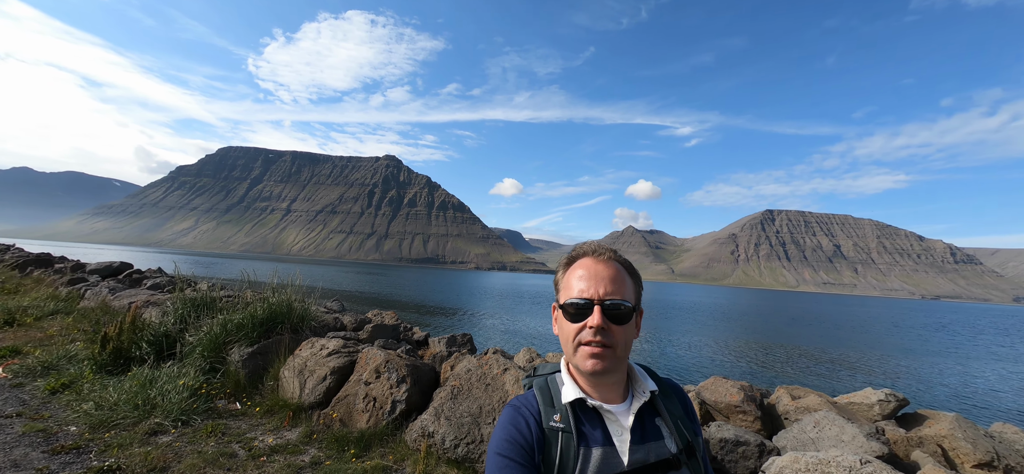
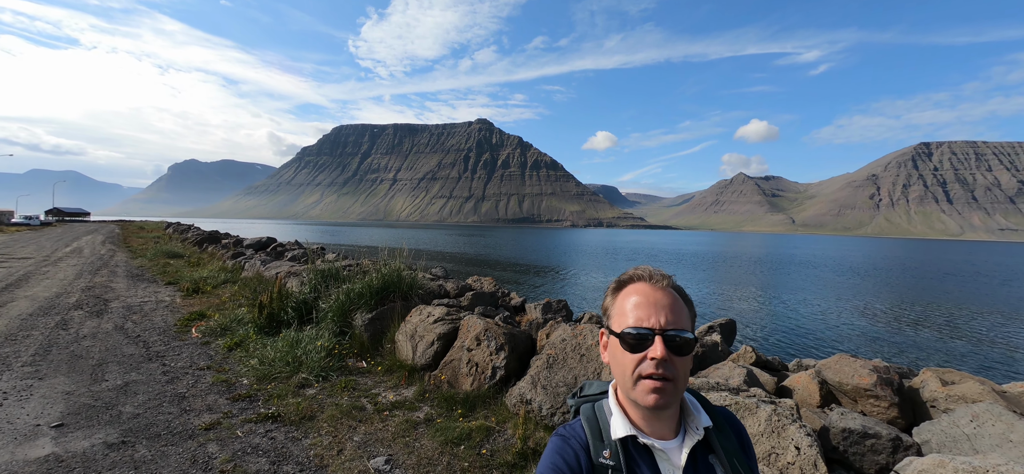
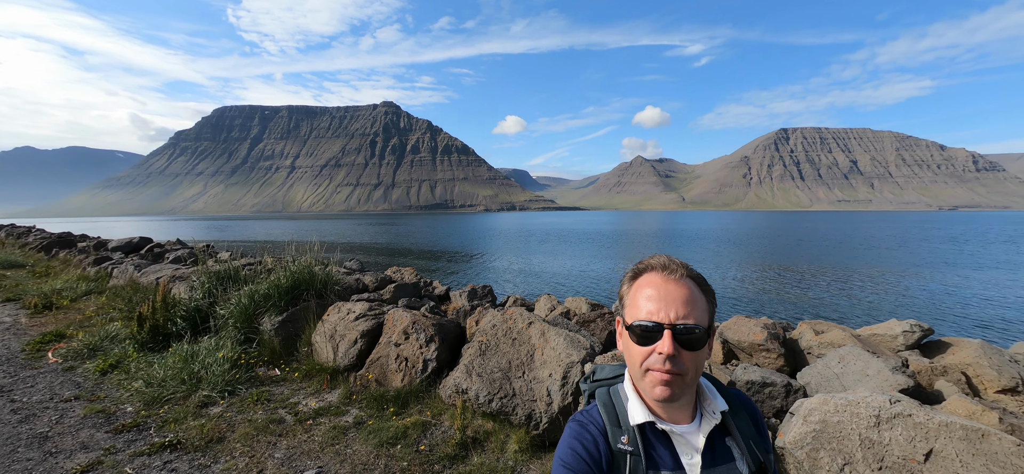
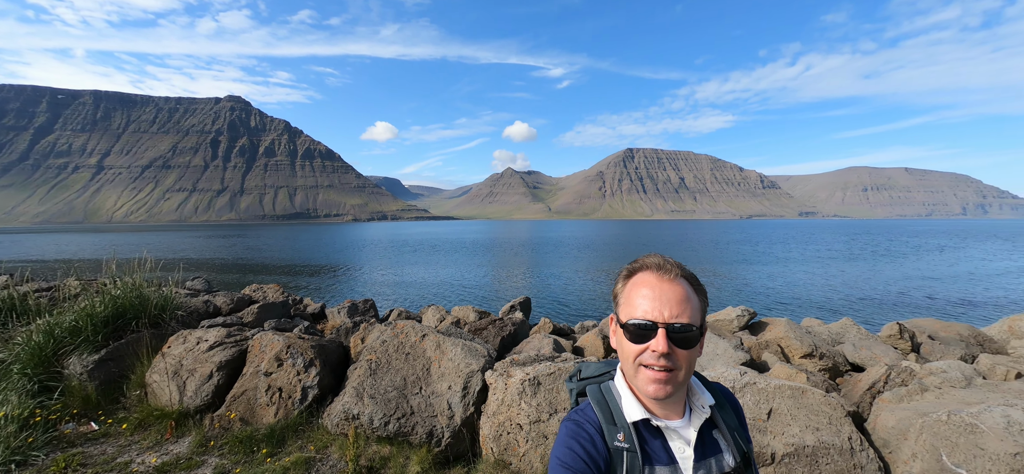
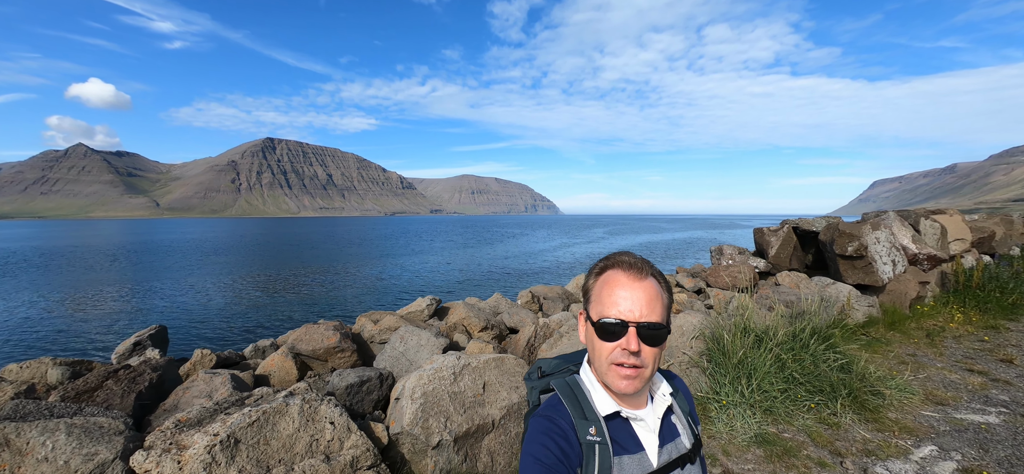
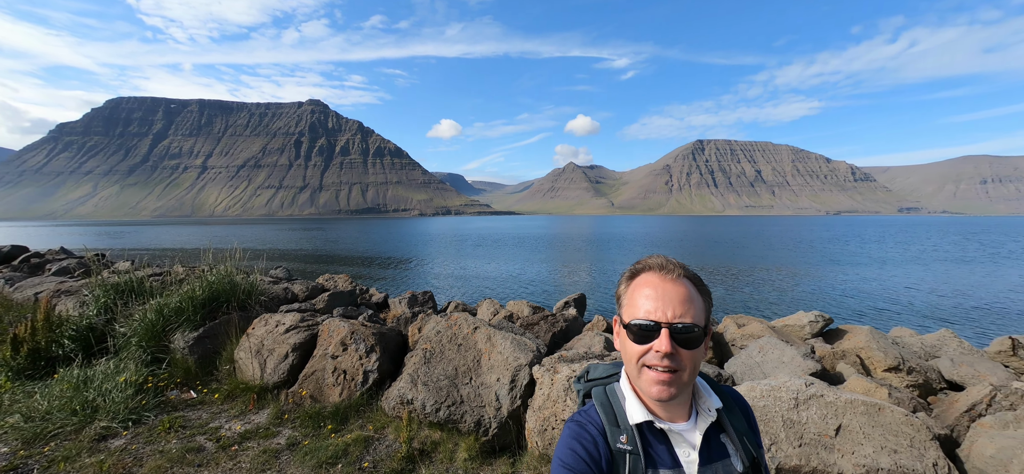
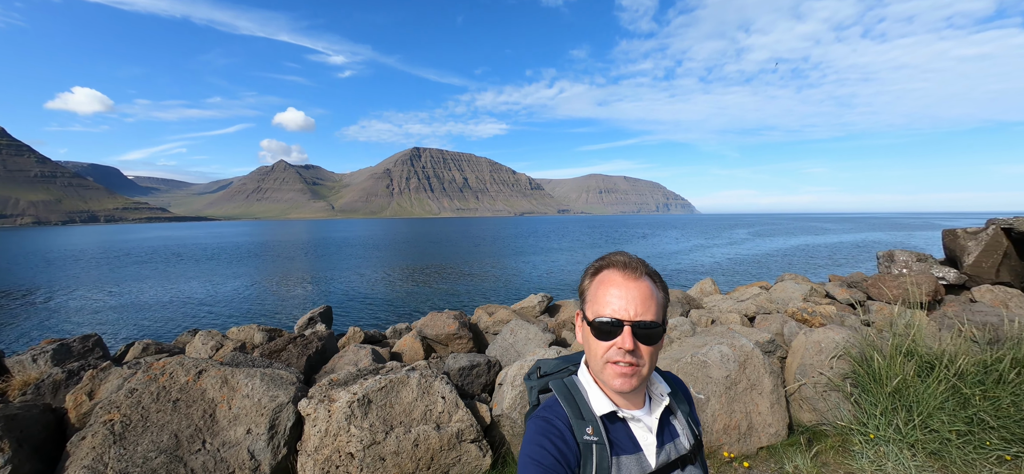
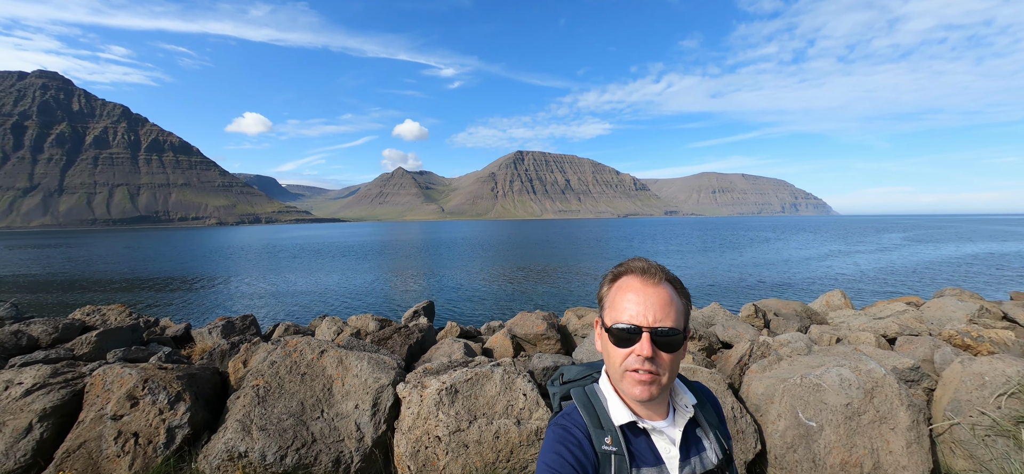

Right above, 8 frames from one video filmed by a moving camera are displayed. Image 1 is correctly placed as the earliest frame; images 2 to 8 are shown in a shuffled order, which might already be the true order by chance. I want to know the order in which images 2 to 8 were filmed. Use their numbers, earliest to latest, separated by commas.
2, 3, 6, 4, 8, 7, 5
